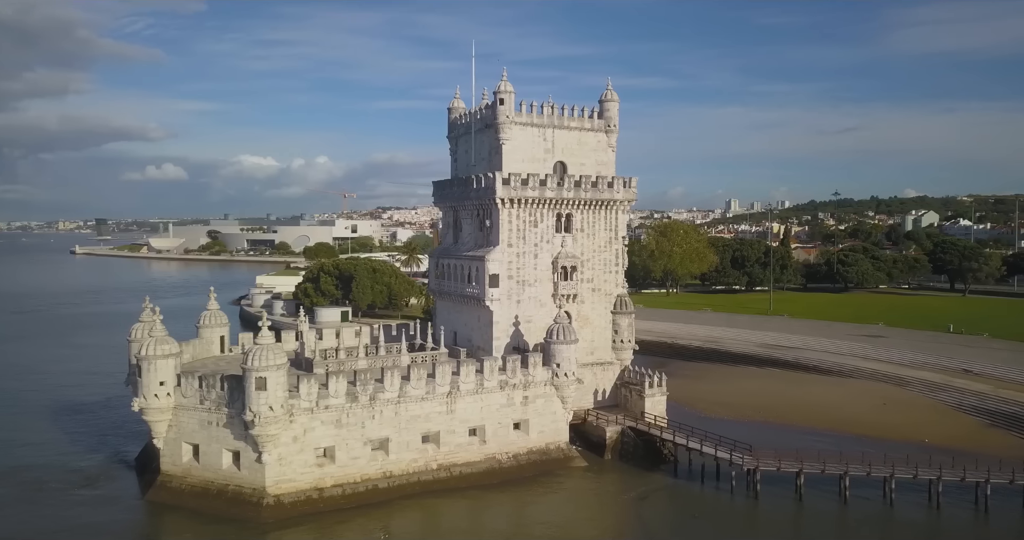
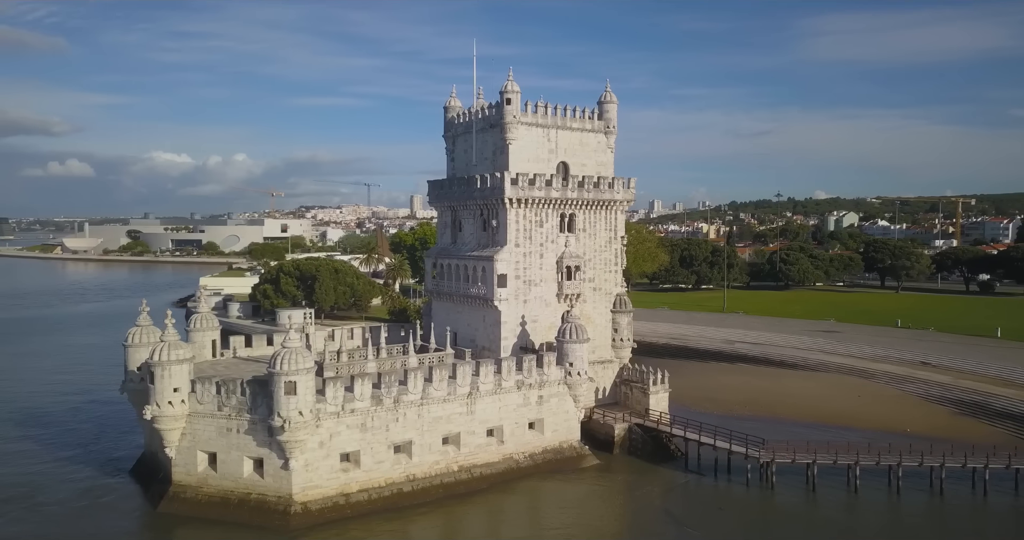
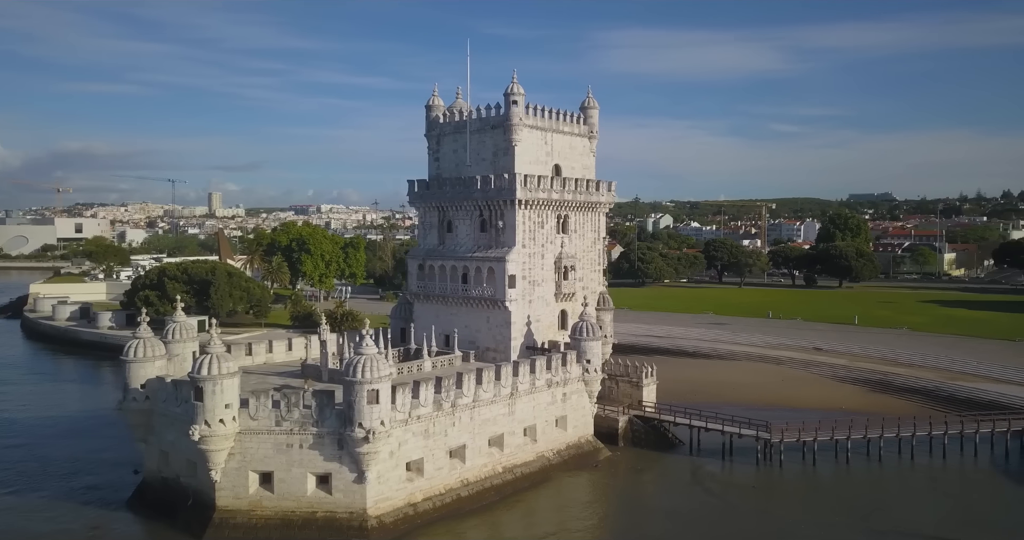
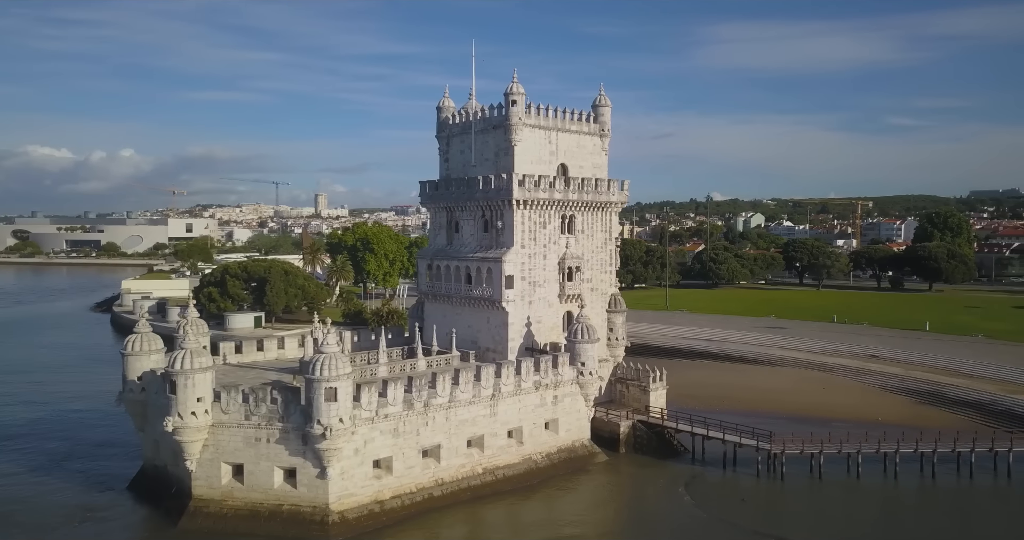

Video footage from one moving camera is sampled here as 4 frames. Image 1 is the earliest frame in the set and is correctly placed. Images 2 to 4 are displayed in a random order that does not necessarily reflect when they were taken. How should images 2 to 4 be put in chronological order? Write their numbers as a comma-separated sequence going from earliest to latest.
2, 4, 3
